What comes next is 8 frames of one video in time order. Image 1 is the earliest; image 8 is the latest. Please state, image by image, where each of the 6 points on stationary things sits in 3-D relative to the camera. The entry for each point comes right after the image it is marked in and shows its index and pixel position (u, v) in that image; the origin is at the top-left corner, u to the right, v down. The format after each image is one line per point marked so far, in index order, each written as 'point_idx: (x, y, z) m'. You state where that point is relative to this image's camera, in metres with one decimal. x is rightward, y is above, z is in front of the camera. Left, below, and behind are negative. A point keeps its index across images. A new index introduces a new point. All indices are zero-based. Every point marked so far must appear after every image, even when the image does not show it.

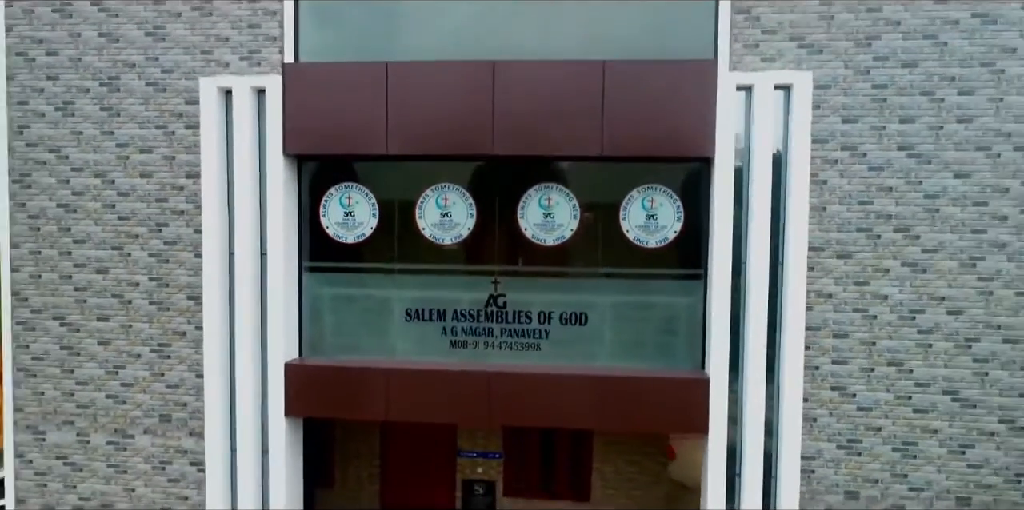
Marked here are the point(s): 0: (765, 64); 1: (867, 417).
0: (+1.6, +1.2, +4.9) m
1: (+2.4, -1.1, +5.0) m
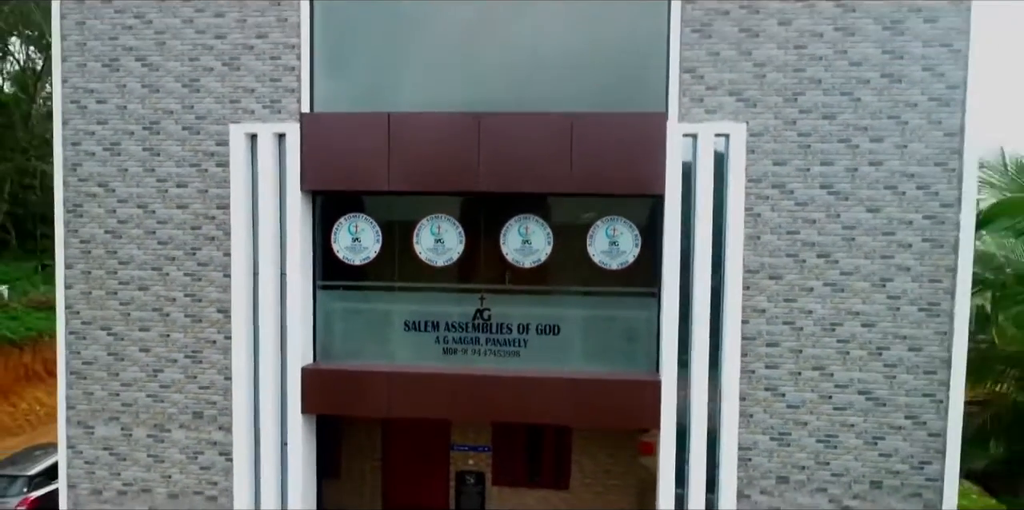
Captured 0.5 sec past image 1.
0: (+1.5, +1.1, +5.8) m
1: (+2.2, -1.2, +5.9) m
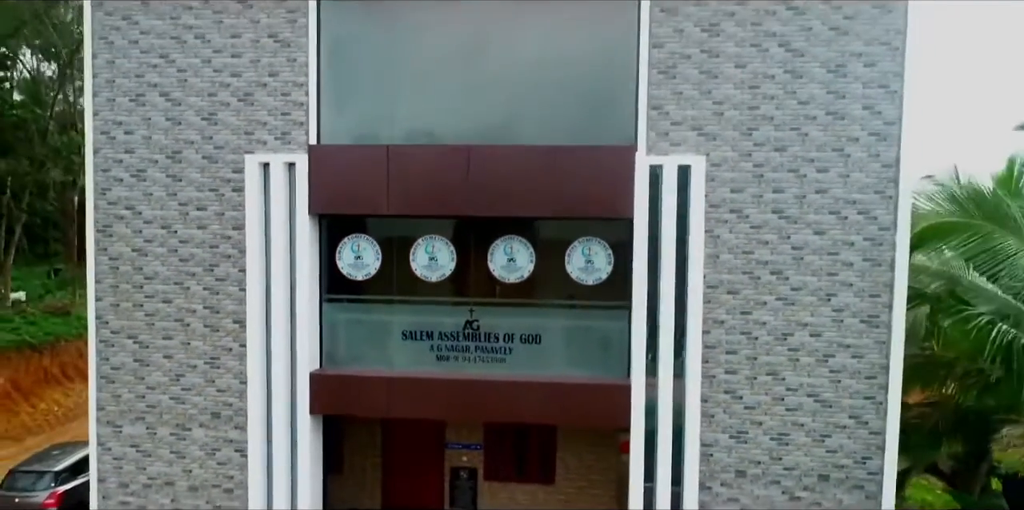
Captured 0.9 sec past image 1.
0: (+1.4, +0.9, +6.5) m
1: (+2.1, -1.4, +6.6) m
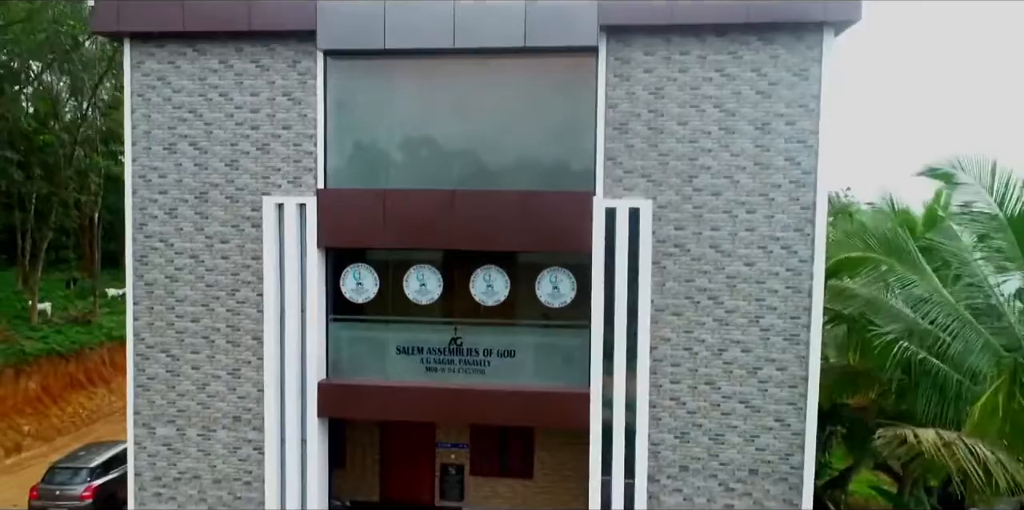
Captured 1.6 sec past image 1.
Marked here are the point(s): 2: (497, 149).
0: (+1.2, +0.6, +7.6) m
1: (+1.9, -1.7, +7.7) m
2: (-0.1, +1.1, +7.9) m
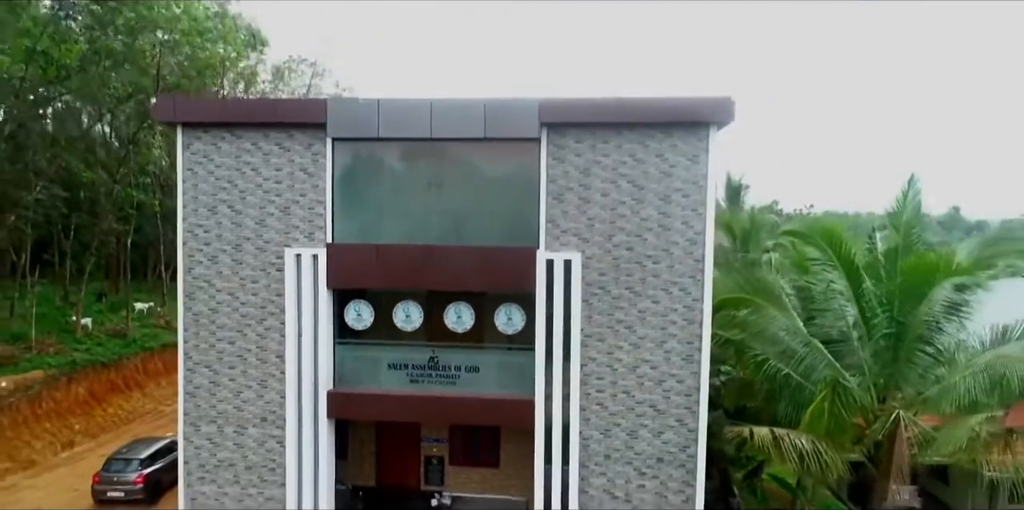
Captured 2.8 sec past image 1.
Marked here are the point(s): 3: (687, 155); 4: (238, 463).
0: (+0.7, +0.1, +10.0) m
1: (+1.4, -2.2, +10.1) m
2: (-0.6, +0.6, +10.3) m
3: (+2.3, +1.3, +9.9) m
4: (-4.0, -3.0, +10.8) m
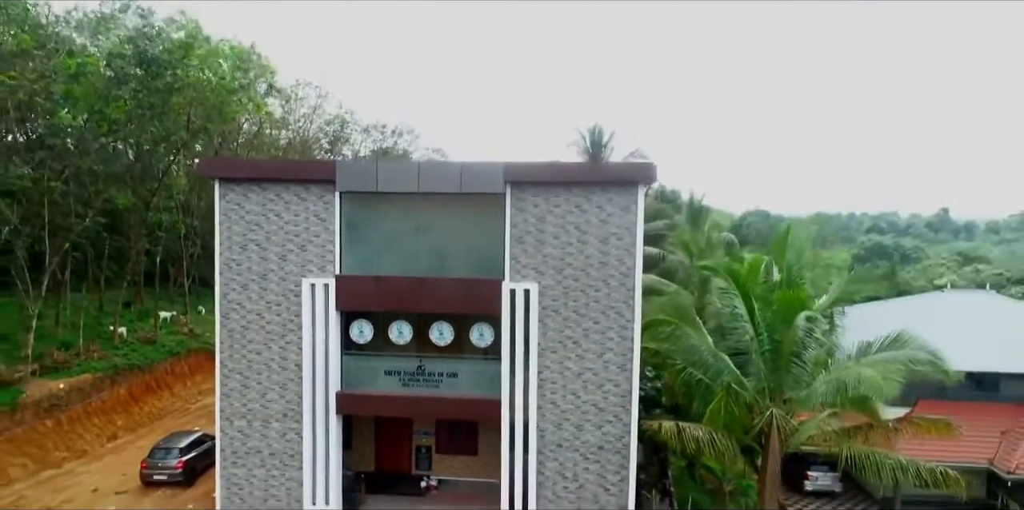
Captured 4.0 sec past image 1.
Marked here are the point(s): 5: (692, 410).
0: (+0.2, -0.4, +12.7) m
1: (+0.9, -2.7, +12.7) m
2: (-1.1, +0.1, +12.9) m
3: (+1.8, +0.8, +12.5) m
4: (-4.4, -3.5, +13.4) m
5: (+3.1, -2.7, +13.0) m
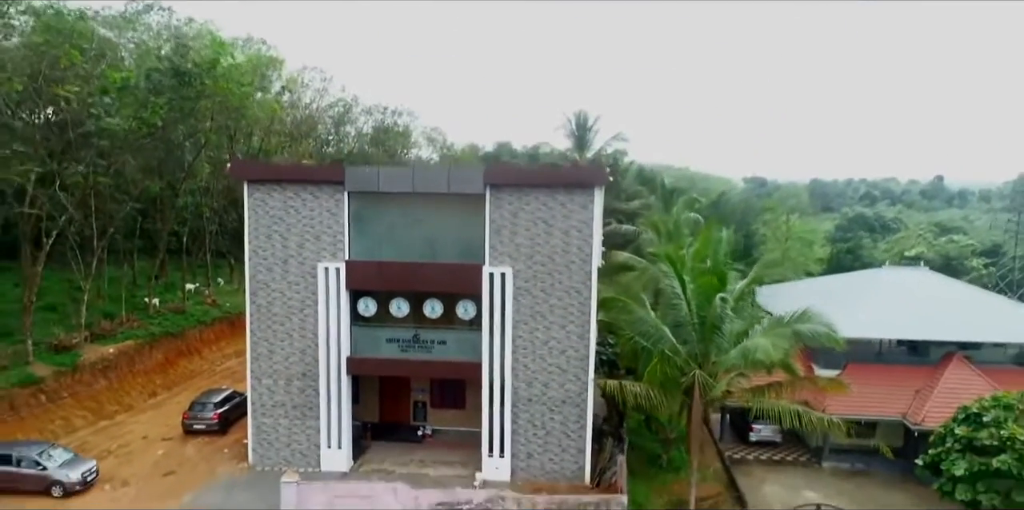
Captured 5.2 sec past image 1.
0: (-0.3, -0.2, +15.4) m
1: (+0.4, -2.5, +15.6) m
2: (-1.6, +0.3, +15.6) m
3: (+1.4, +1.0, +15.1) m
4: (-4.9, -3.2, +16.3) m
5: (+2.7, -2.5, +15.8) m
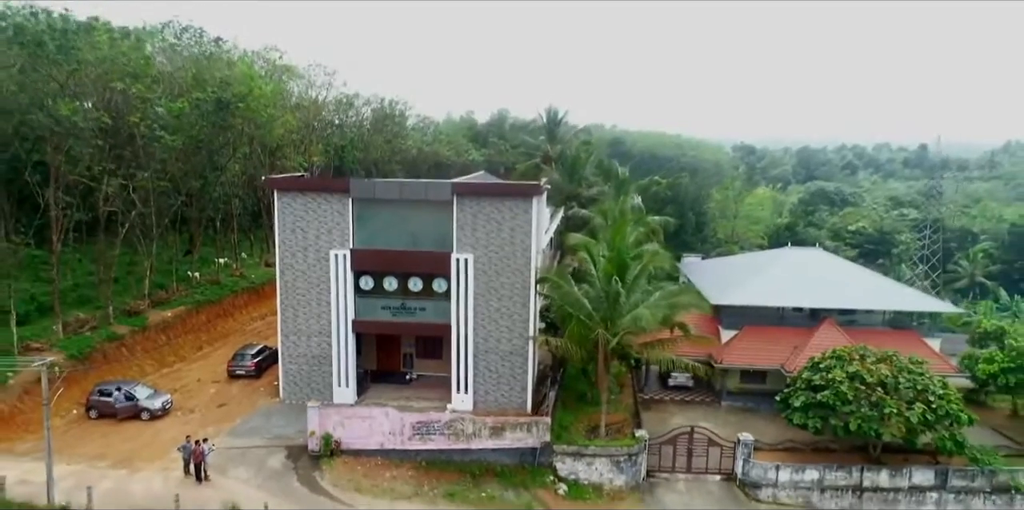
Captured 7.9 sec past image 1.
0: (-1.3, +0.1, +20.8) m
1: (-0.6, -2.2, +21.1) m
2: (-2.6, +0.6, +21.0) m
3: (+0.3, +1.3, +20.5) m
4: (-6.0, -2.9, +21.9) m
5: (+1.6, -2.2, +21.4) m
